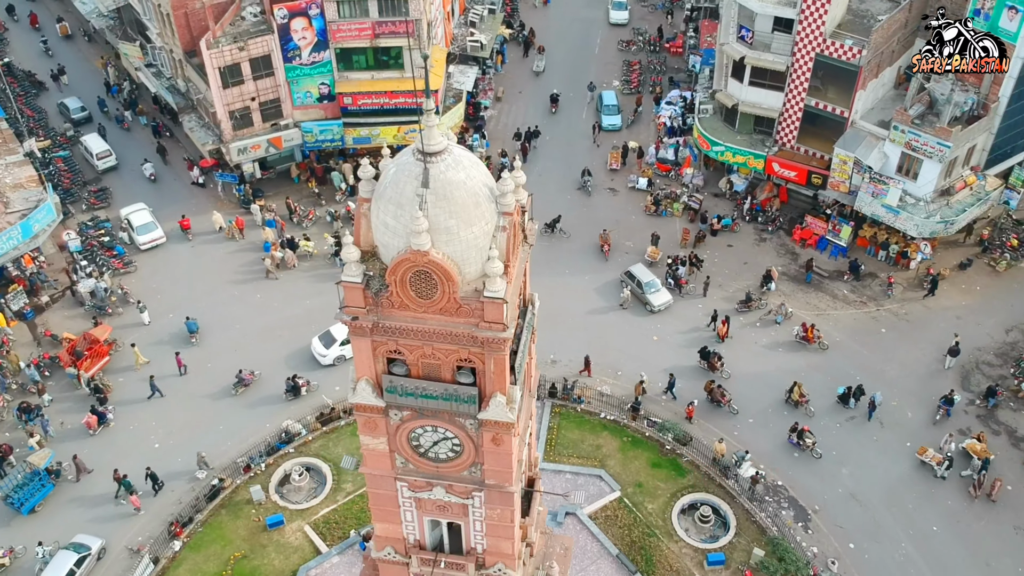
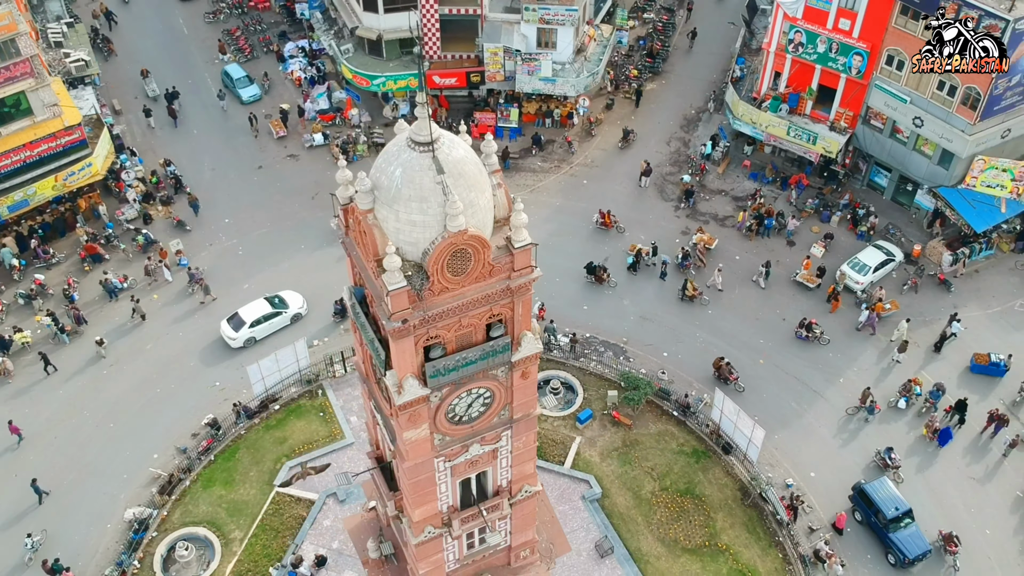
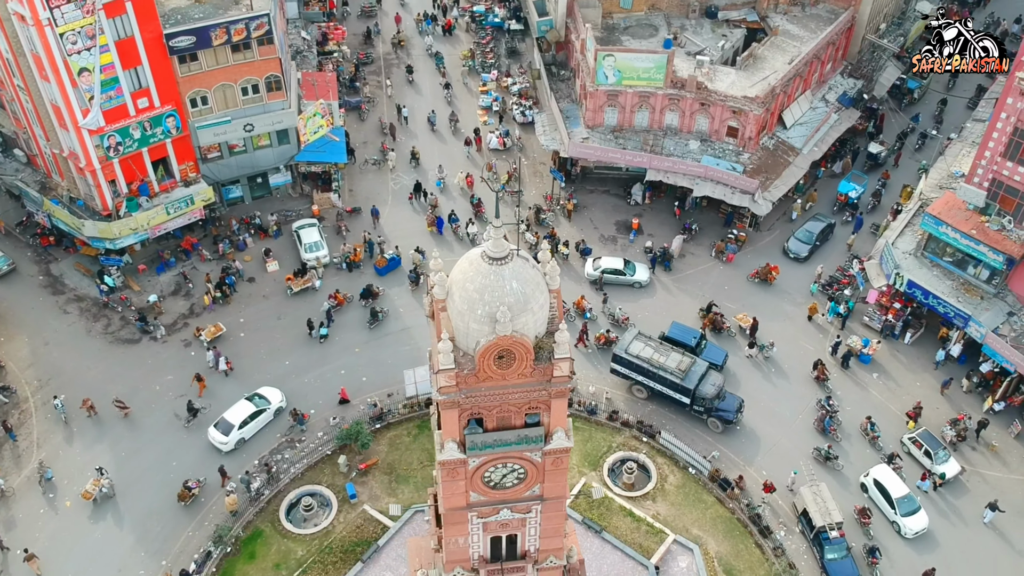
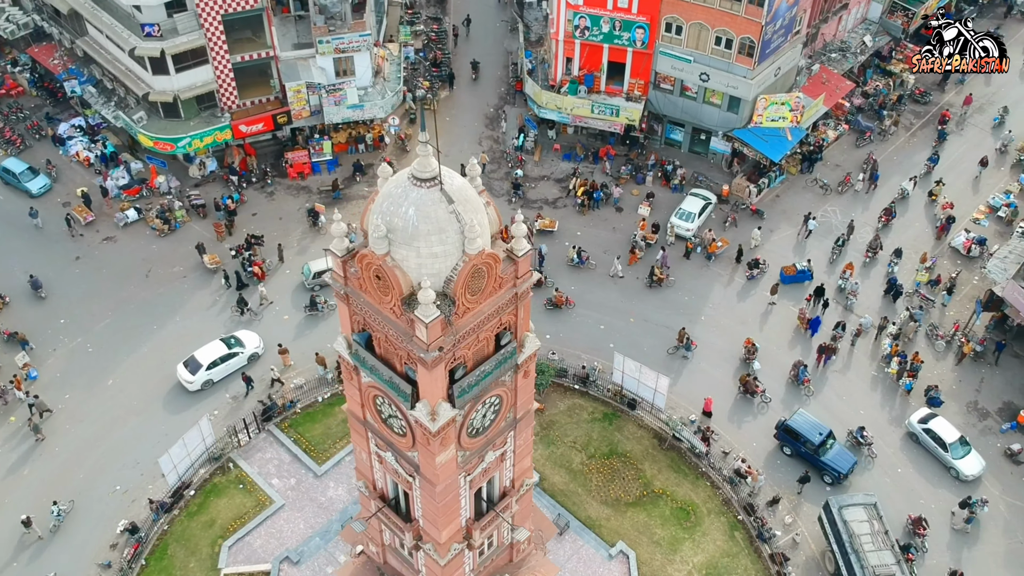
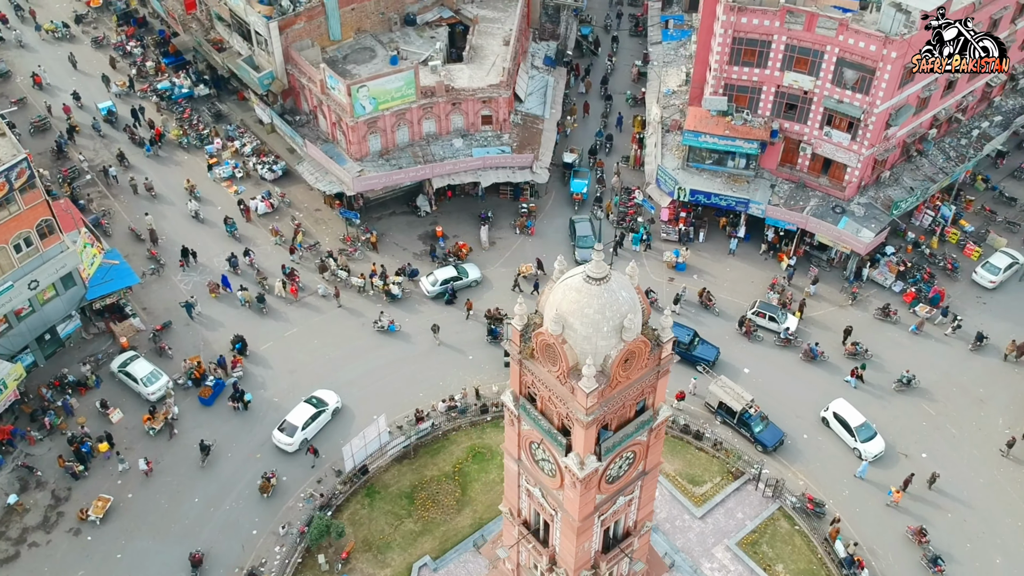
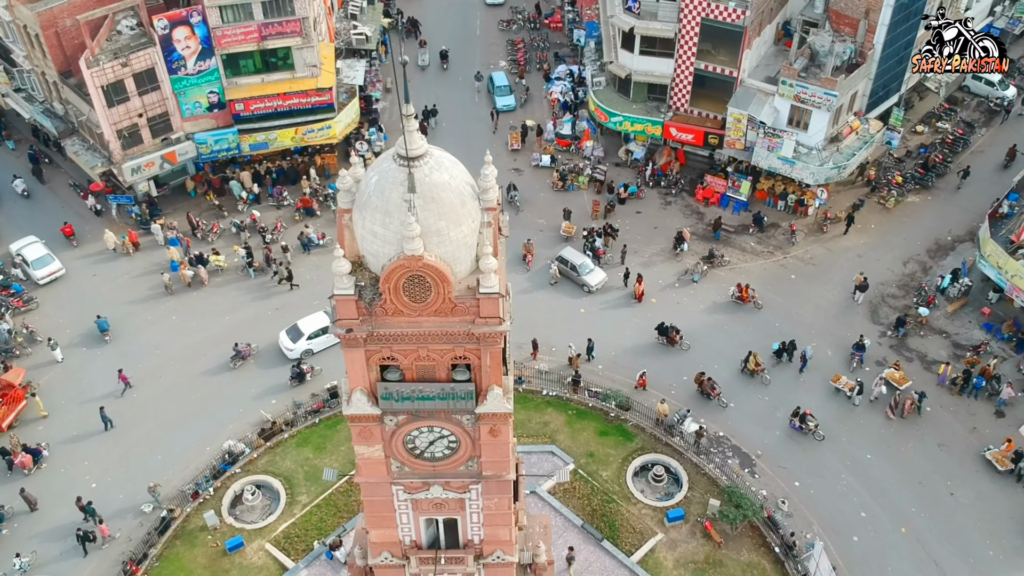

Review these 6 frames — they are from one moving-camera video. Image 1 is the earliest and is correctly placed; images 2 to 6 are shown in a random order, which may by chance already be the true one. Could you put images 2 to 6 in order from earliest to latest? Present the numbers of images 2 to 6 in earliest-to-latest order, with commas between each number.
6, 2, 4, 3, 5
